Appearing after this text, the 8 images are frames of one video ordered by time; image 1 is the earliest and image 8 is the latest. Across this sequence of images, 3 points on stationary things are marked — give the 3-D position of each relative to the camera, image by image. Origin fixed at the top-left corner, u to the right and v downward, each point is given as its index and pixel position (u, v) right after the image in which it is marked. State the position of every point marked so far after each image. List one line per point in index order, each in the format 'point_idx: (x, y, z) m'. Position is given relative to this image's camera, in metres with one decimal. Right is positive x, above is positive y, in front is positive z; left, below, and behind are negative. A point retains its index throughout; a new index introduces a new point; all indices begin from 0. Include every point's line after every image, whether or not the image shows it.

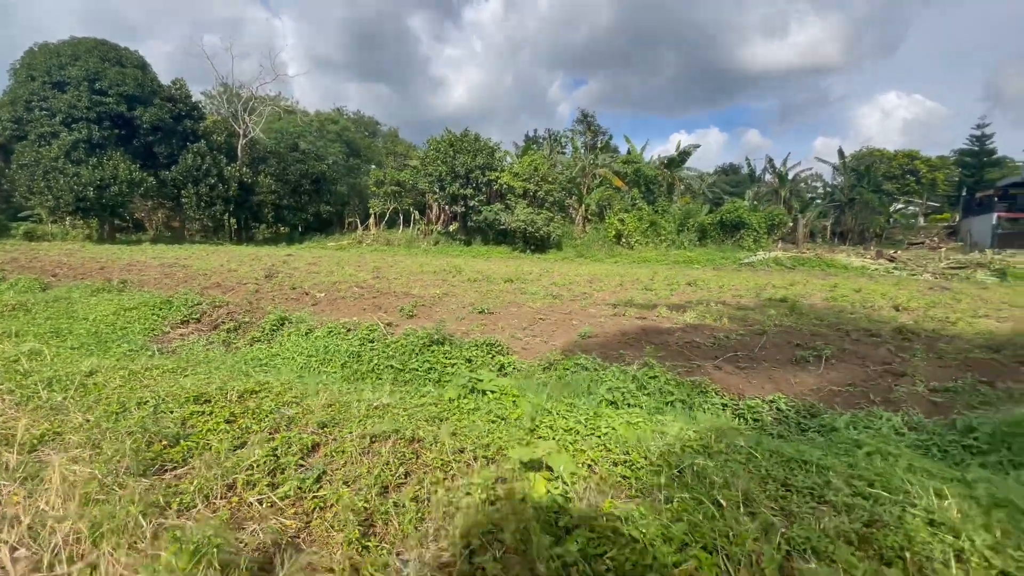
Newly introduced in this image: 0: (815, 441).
0: (+1.7, -0.8, +2.6) m
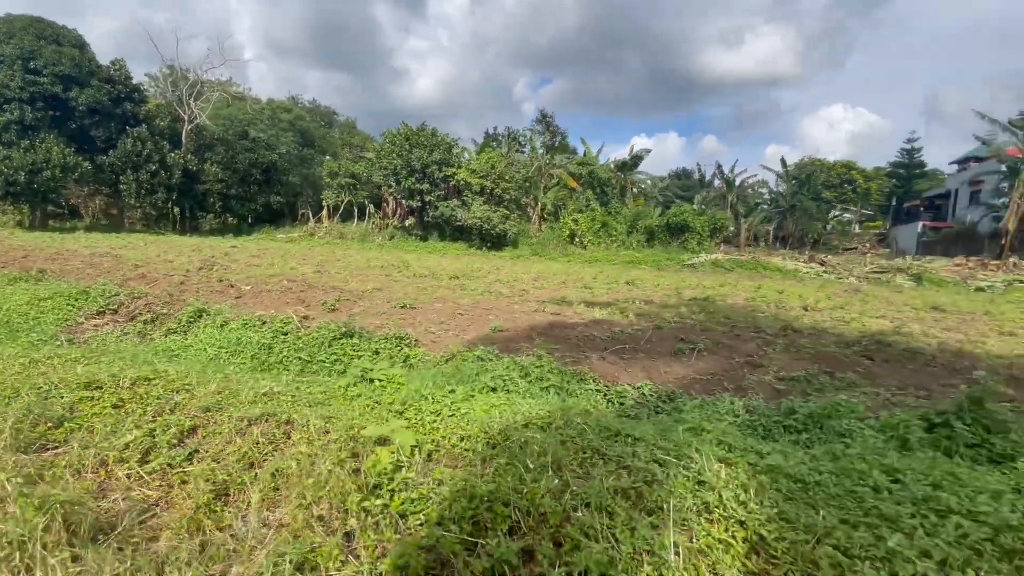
0: (+0.9, -0.8, +3.0) m
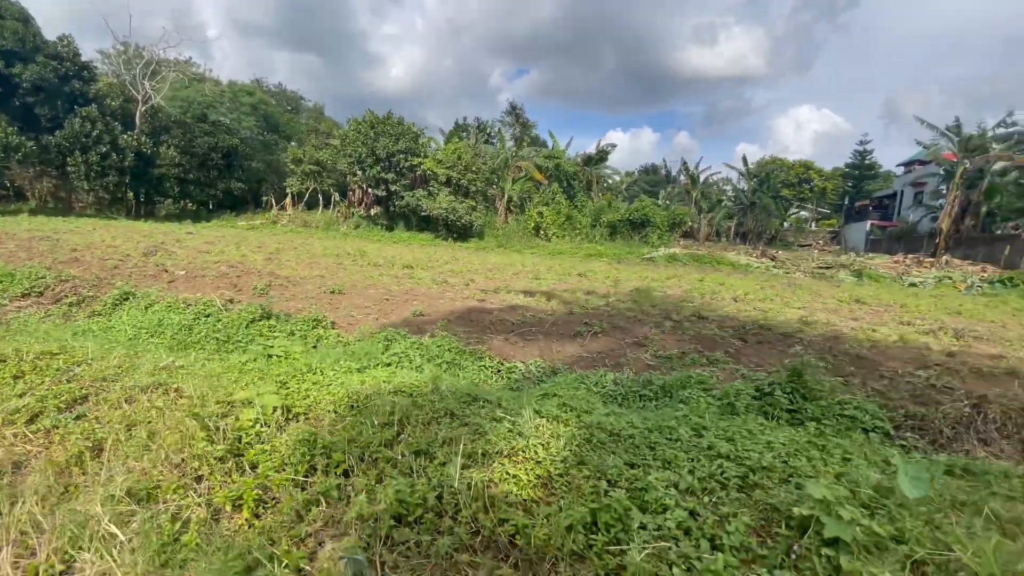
0: (+0.1, -0.7, +3.4) m
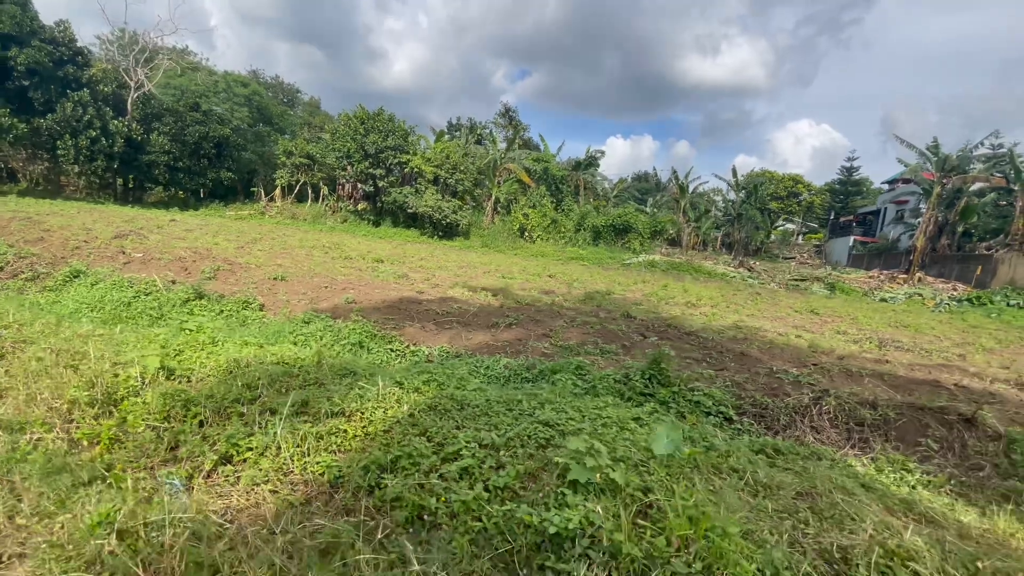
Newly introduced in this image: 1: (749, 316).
0: (-0.8, -0.6, +3.7) m
1: (+5.0, -0.6, +10.2) m
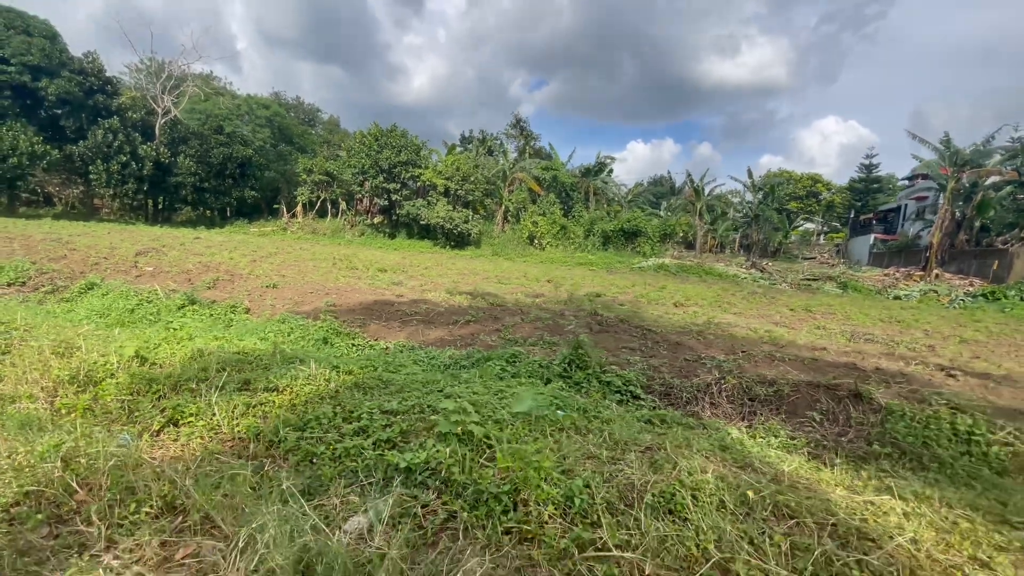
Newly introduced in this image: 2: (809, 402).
0: (-1.4, -0.6, +4.2) m
1: (+4.8, -0.6, +10.4) m
2: (+2.3, -0.9, +3.8) m
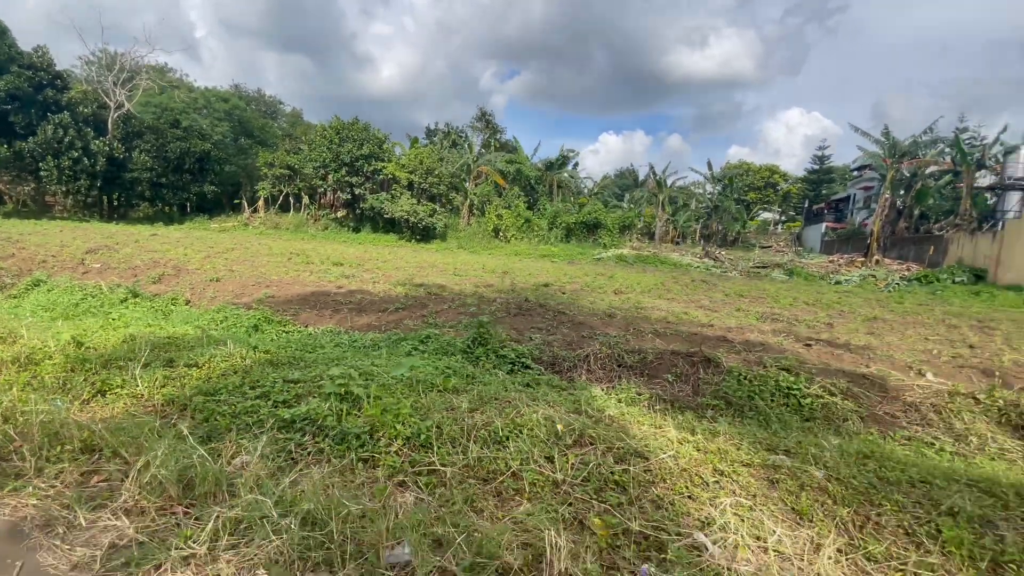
0: (-2.3, -0.5, +4.7) m
1: (+3.5, -0.3, +11.2) m
2: (+1.4, -0.7, +4.5) m
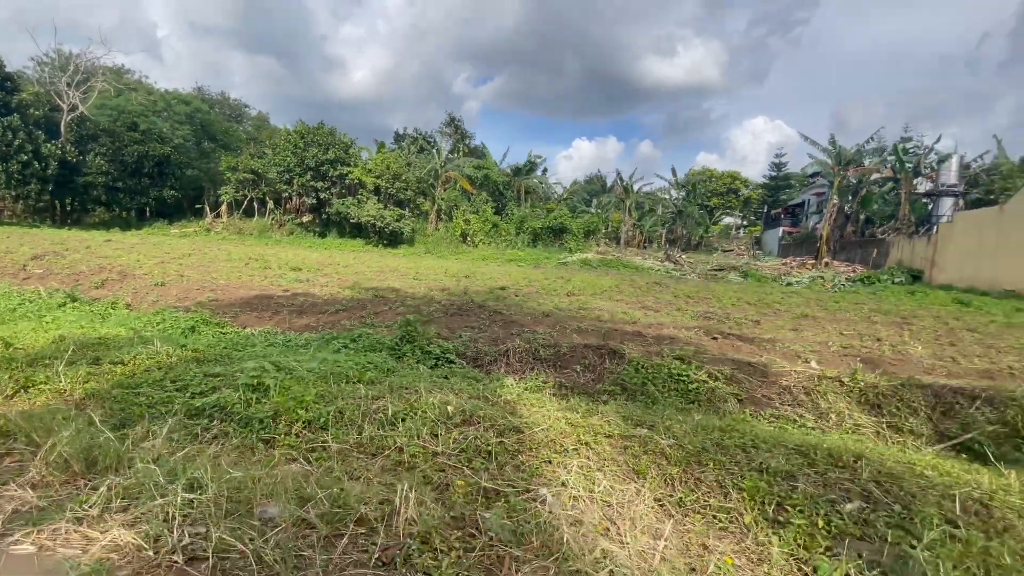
0: (-3.0, -0.5, +5.0) m
1: (+2.4, -0.3, +11.7) m
2: (+0.7, -0.7, +4.9) m
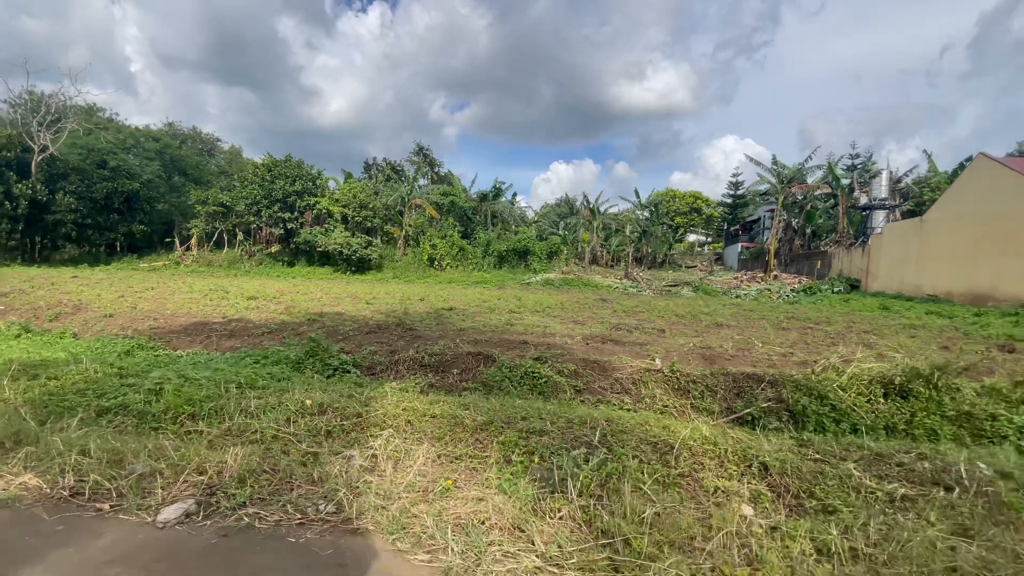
0: (-4.4, -0.9, +5.7) m
1: (+0.9, -0.7, +12.7) m
2: (-0.6, -0.9, +5.8) m
